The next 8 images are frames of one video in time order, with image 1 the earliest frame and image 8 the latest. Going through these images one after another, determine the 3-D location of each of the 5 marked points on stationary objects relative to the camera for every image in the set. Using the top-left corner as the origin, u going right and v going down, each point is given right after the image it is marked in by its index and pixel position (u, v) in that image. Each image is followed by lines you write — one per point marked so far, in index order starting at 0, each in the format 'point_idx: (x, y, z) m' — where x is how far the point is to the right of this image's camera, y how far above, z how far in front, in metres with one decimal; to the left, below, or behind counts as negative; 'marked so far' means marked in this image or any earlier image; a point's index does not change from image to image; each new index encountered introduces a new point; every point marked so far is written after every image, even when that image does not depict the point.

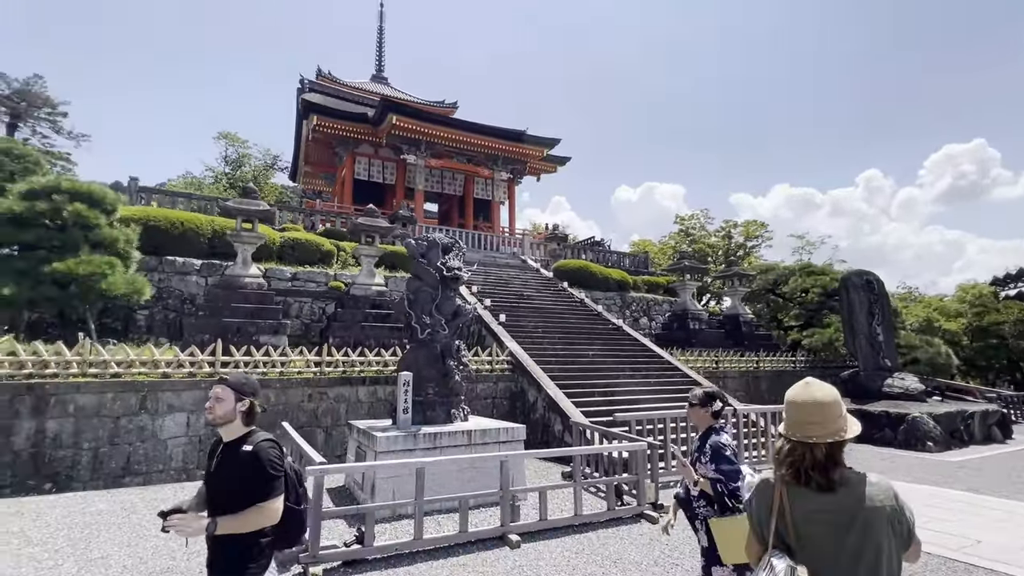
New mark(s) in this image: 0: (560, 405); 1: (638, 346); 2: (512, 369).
0: (+0.9, -2.1, +9.0) m
1: (+3.3, -1.5, +13.0) m
2: (0.0, -1.7, +10.6) m
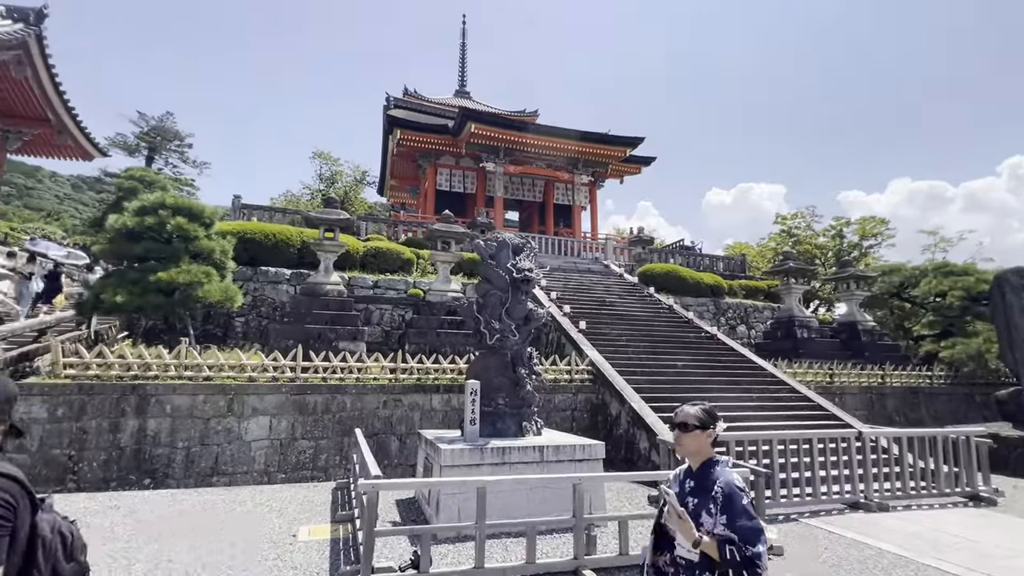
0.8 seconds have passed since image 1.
0: (+2.2, -2.2, +8.2) m
1: (+5.2, -1.6, +11.7) m
2: (+1.6, -1.8, +9.9) m
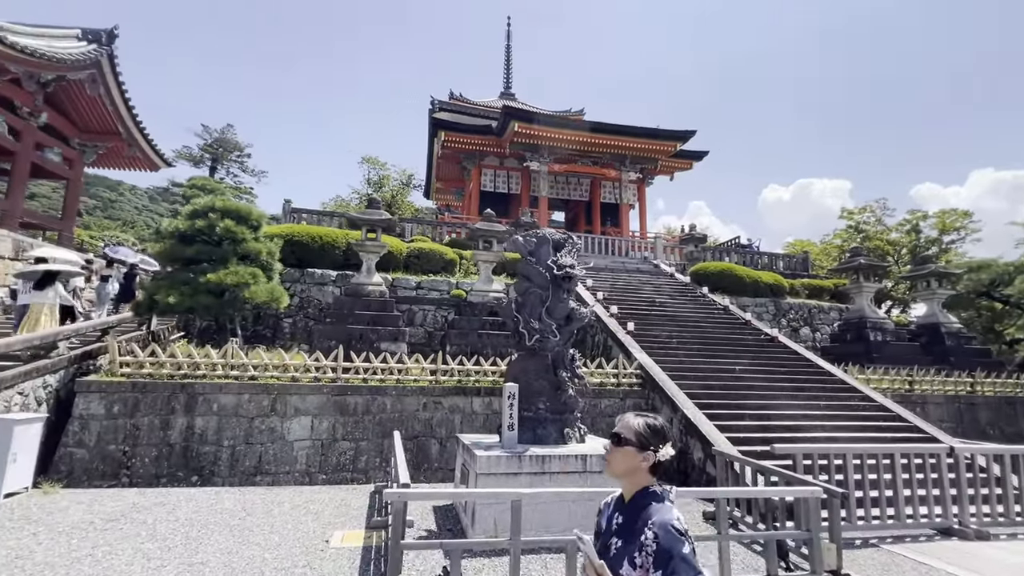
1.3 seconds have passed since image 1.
0: (+2.9, -2.1, +7.6) m
1: (+6.2, -1.6, +10.8) m
2: (+2.4, -1.8, +9.3) m
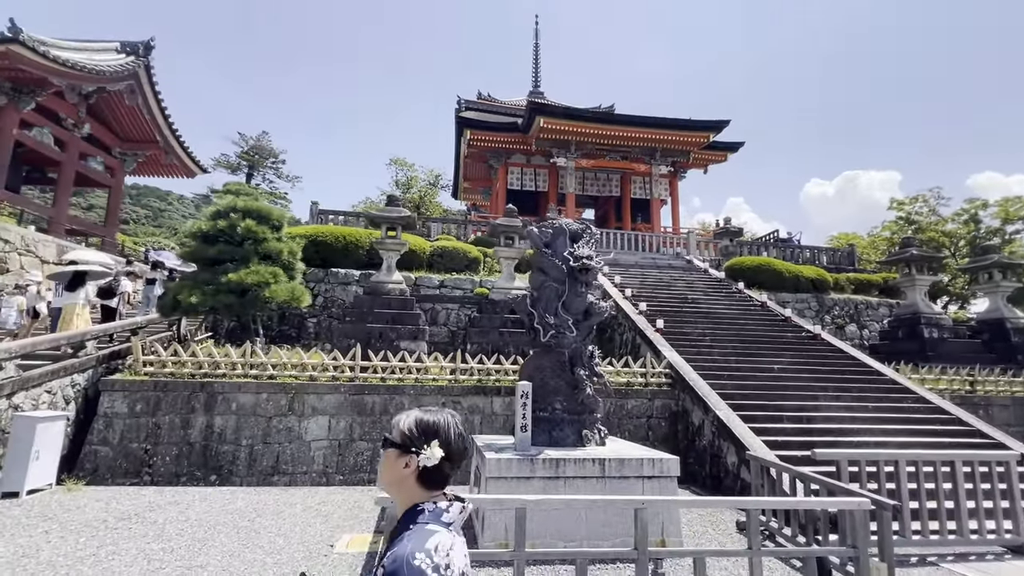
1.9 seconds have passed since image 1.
0: (+3.2, -2.0, +7.0) m
1: (+6.7, -1.4, +10.1) m
2: (+2.8, -1.7, +8.8) m
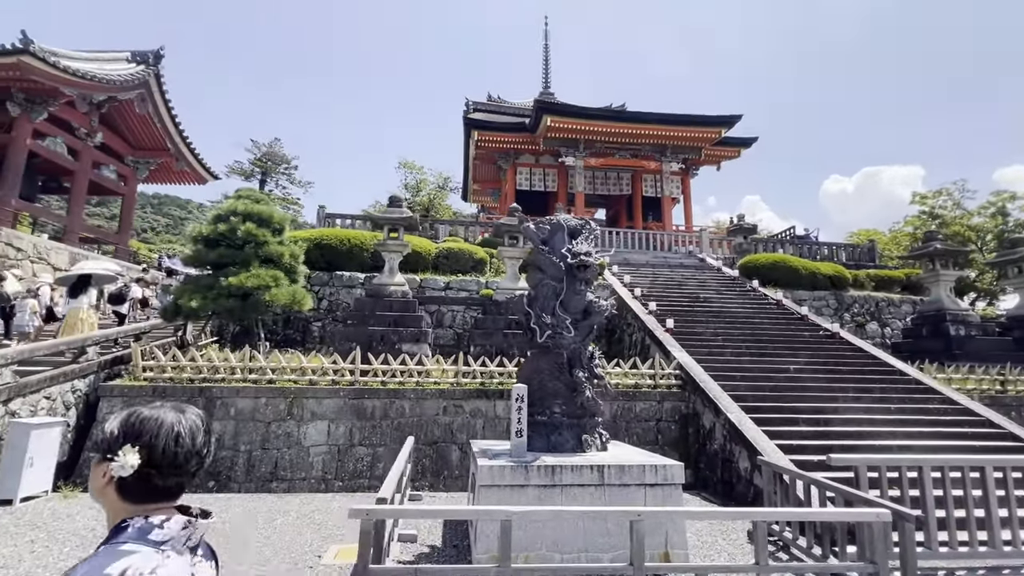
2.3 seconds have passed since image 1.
0: (+3.2, -2.0, +6.7) m
1: (+6.8, -1.4, +9.6) m
2: (+2.9, -1.7, +8.5) m
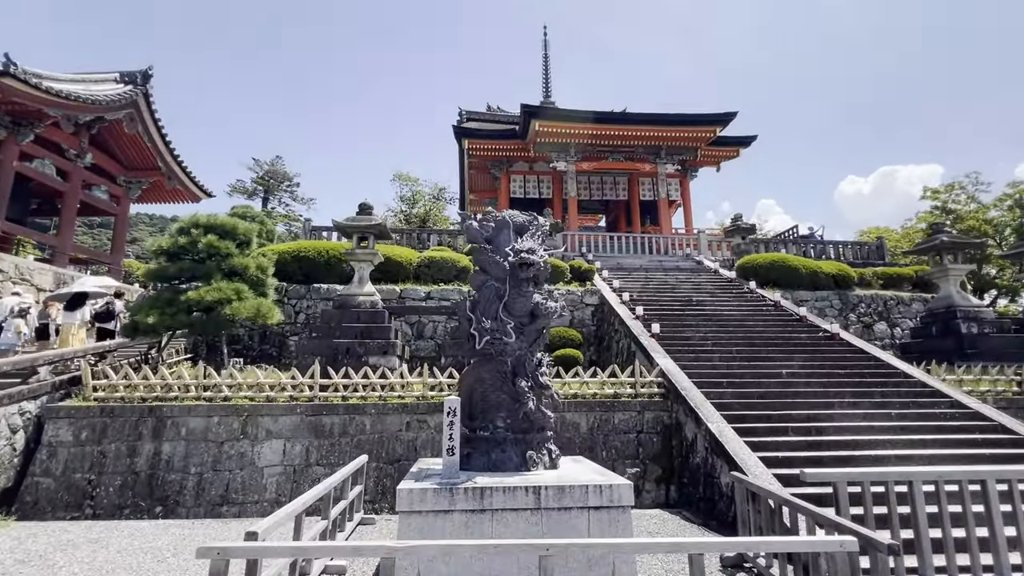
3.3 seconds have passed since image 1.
0: (+2.7, -2.0, +6.1) m
1: (+6.3, -1.3, +8.9) m
2: (+2.4, -1.7, +7.9) m
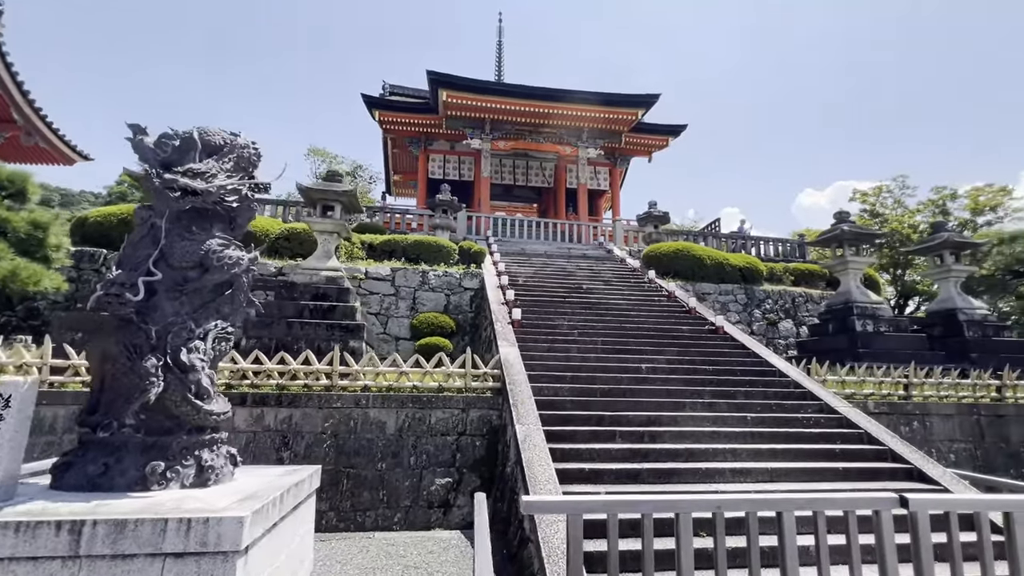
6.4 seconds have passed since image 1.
0: (+0.1, -1.6, +4.8) m
1: (+3.6, -1.1, +7.9) m
2: (-0.2, -1.3, +6.6) m
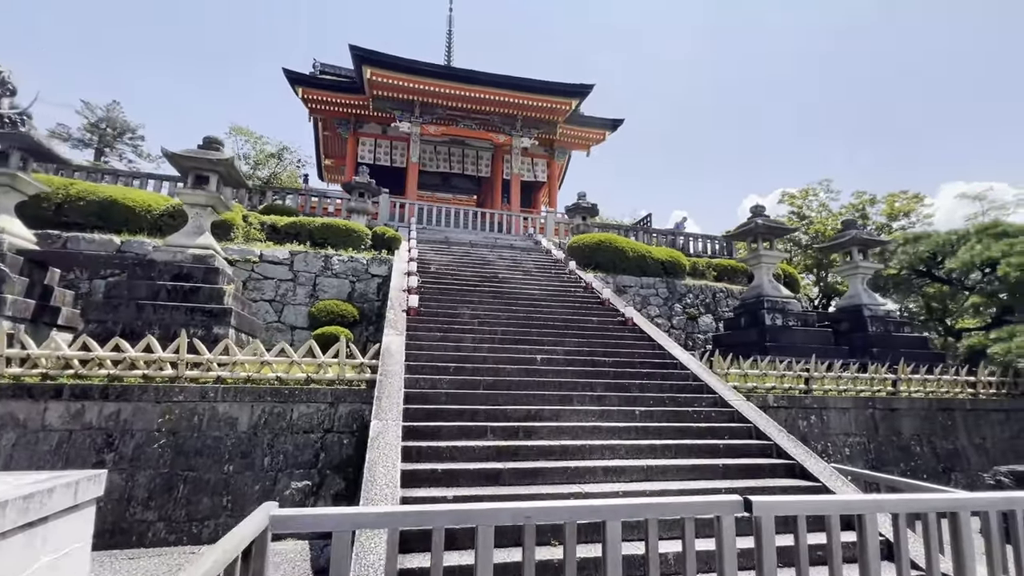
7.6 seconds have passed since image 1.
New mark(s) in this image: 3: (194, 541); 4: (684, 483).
0: (-1.2, -1.4, +4.2) m
1: (+2.1, -0.9, +7.5) m
2: (-1.7, -1.1, +5.9) m
3: (-3.2, -2.6, +5.0) m
4: (+1.5, -1.7, +4.4) m
